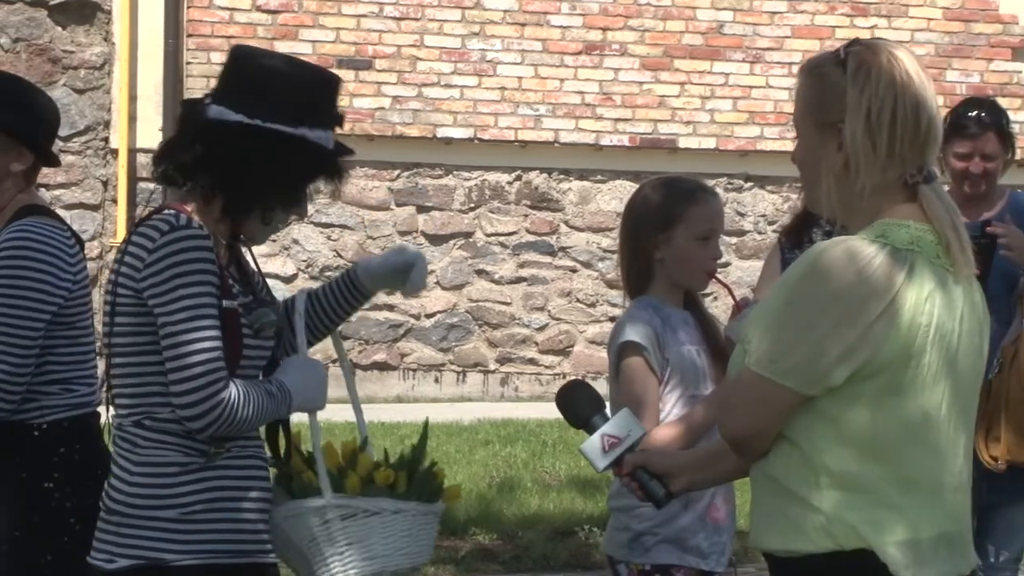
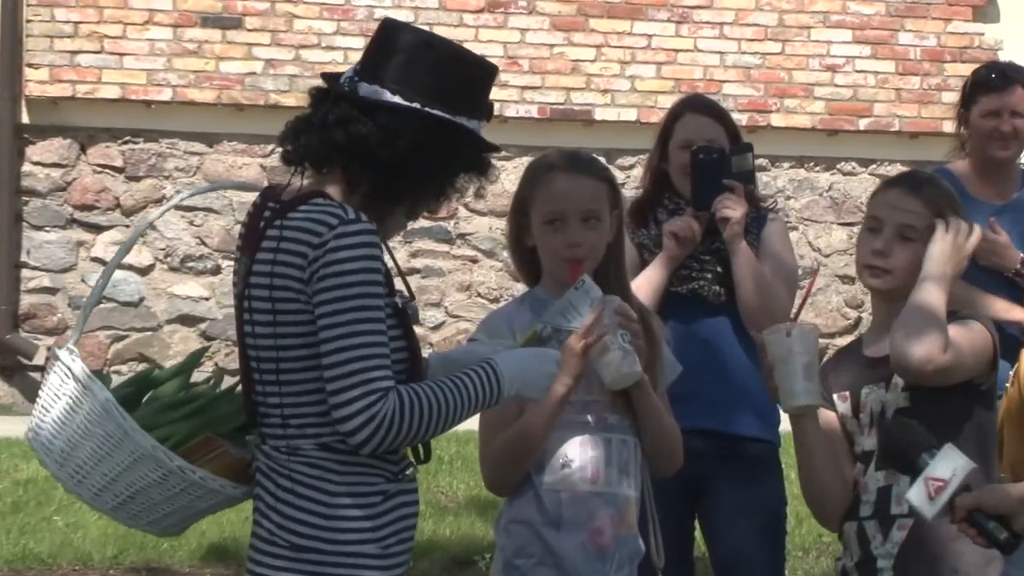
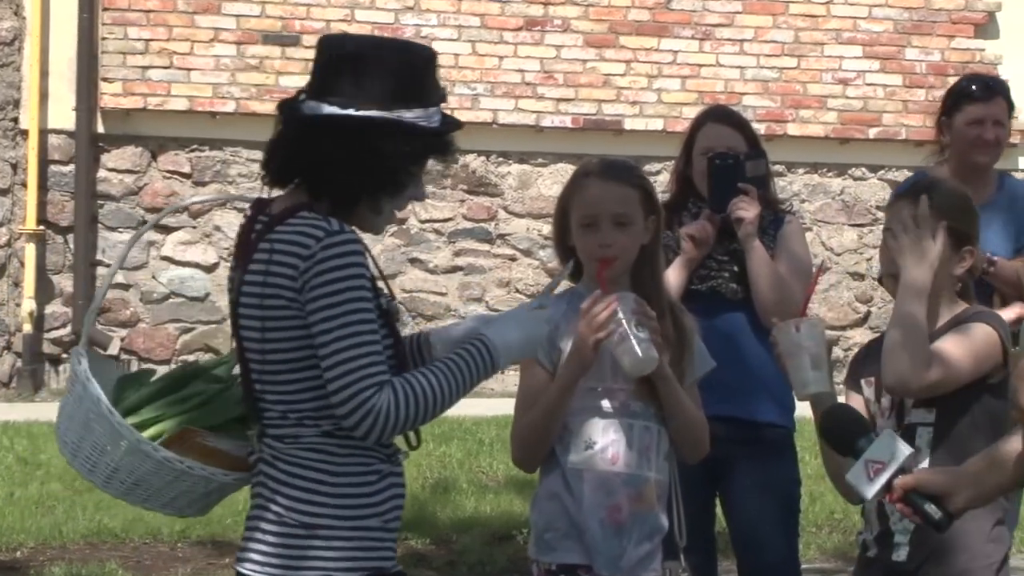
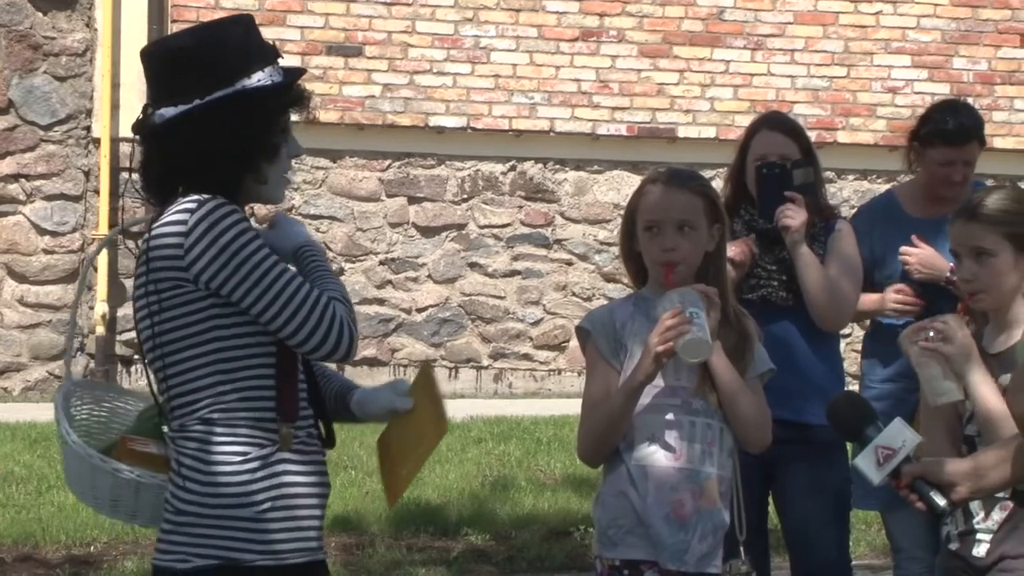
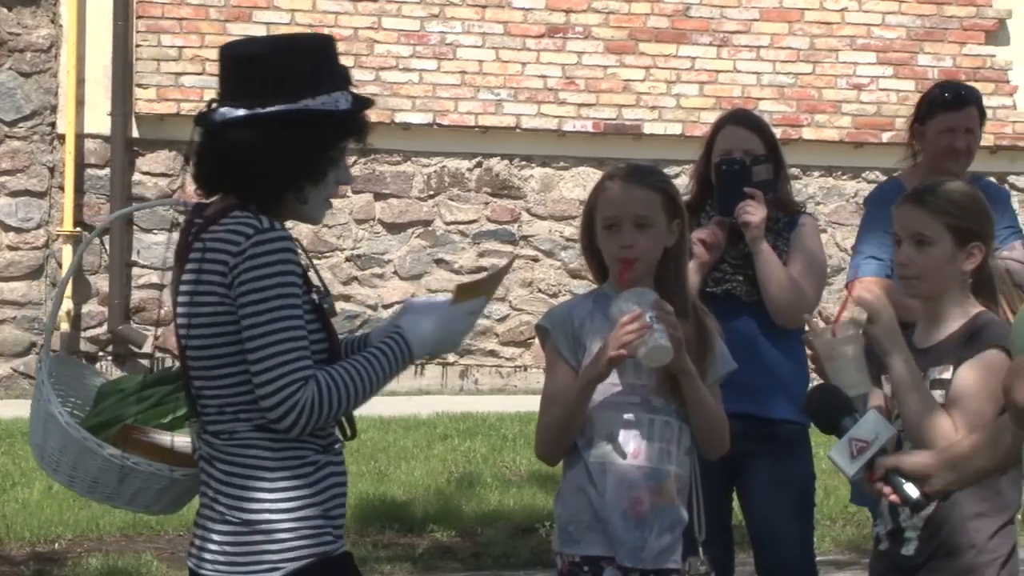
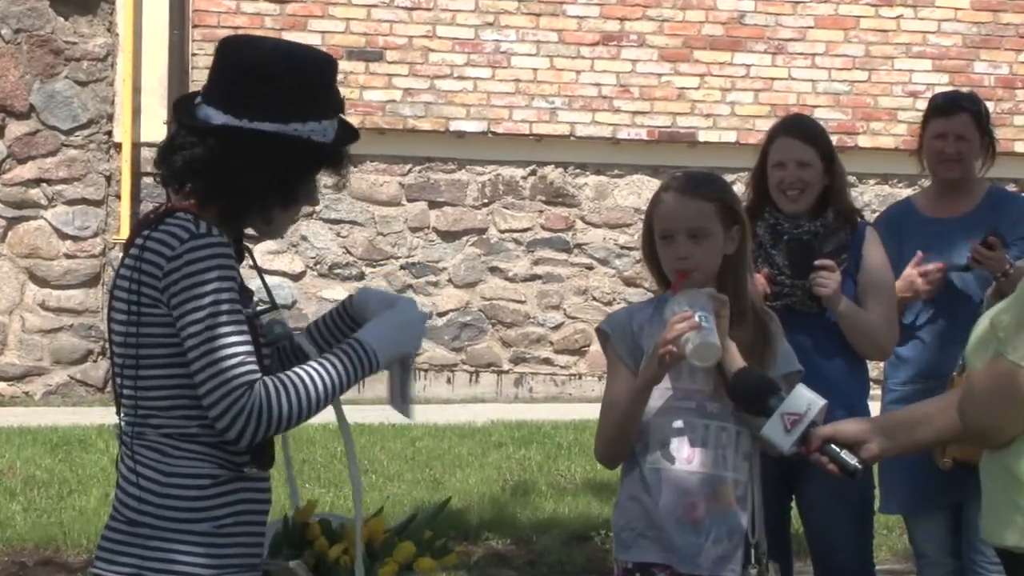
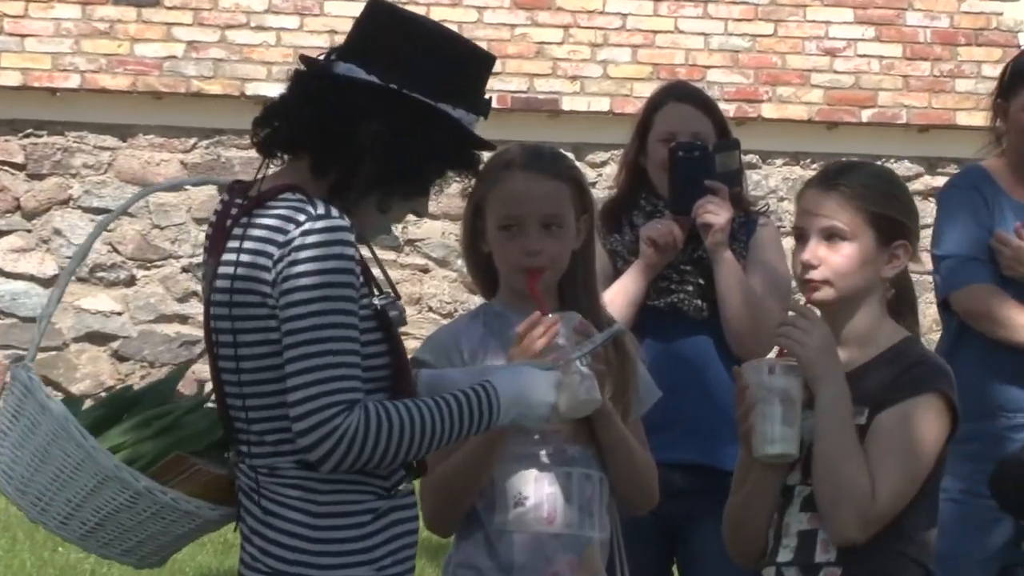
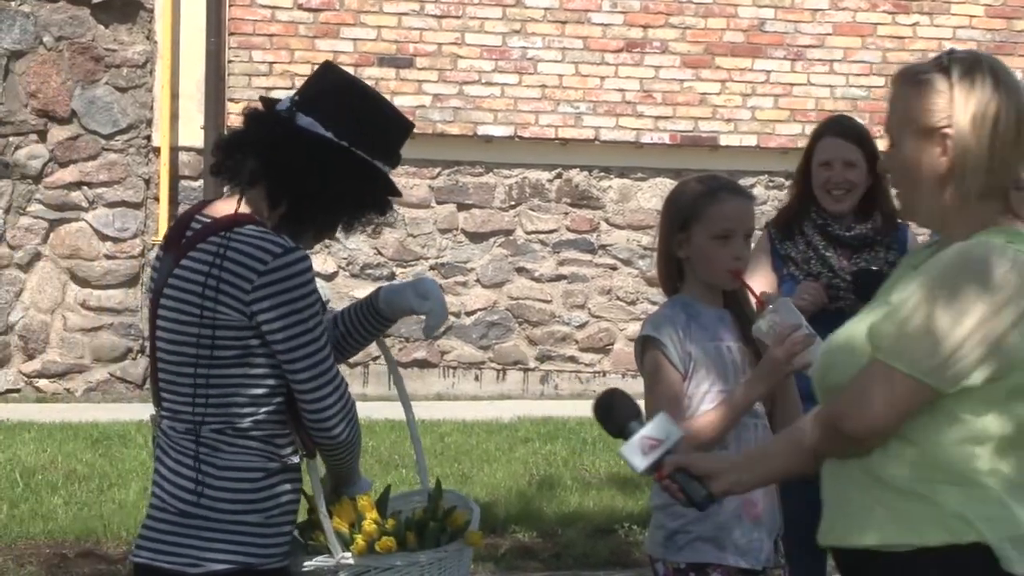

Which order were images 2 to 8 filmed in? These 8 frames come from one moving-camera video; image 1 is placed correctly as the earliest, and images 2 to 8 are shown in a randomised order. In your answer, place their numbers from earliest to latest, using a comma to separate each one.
8, 6, 4, 5, 3, 2, 7
